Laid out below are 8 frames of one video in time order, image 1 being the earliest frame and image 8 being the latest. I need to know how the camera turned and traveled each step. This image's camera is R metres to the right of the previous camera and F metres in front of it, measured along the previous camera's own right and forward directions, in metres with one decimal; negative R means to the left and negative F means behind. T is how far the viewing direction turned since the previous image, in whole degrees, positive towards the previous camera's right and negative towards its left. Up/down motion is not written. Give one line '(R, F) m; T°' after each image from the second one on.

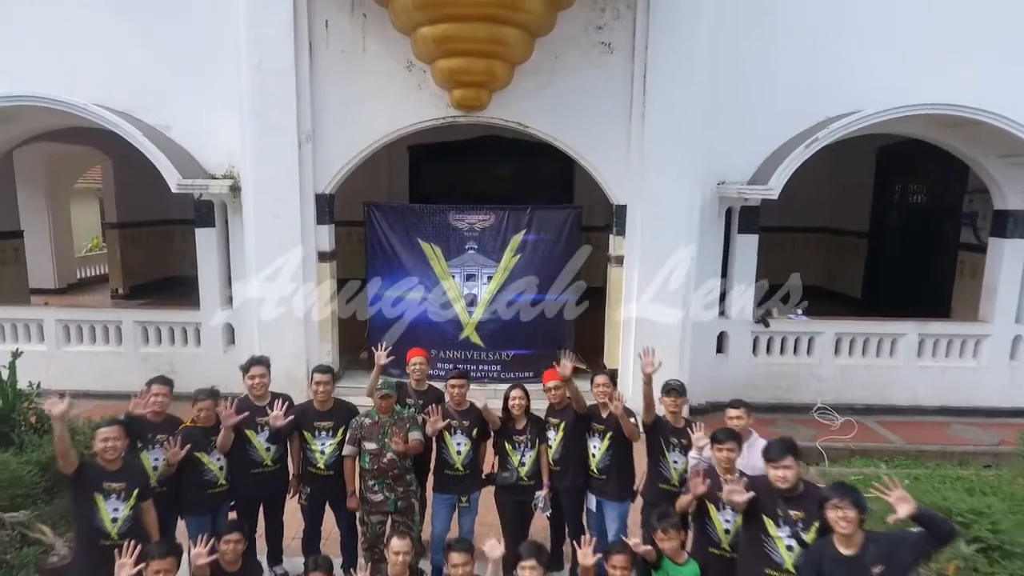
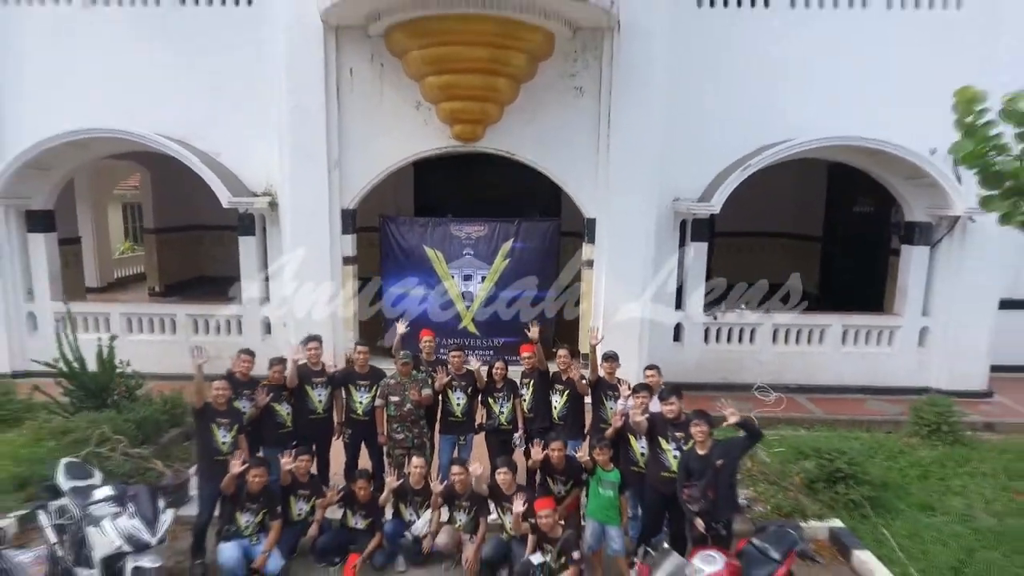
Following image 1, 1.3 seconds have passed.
(+0.1, -1.3) m; 0°
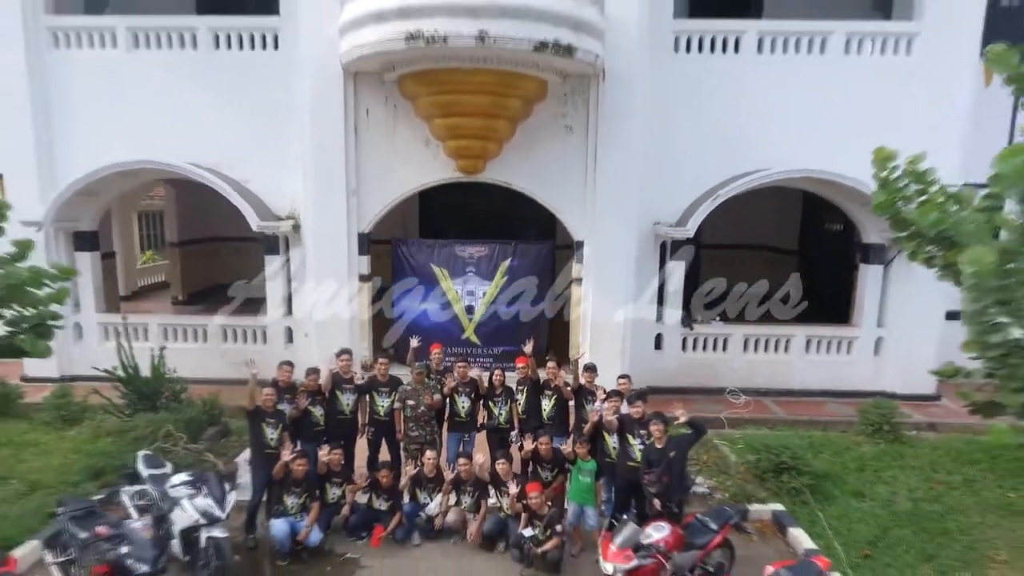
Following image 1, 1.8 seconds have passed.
(0.0, -0.9) m; 0°
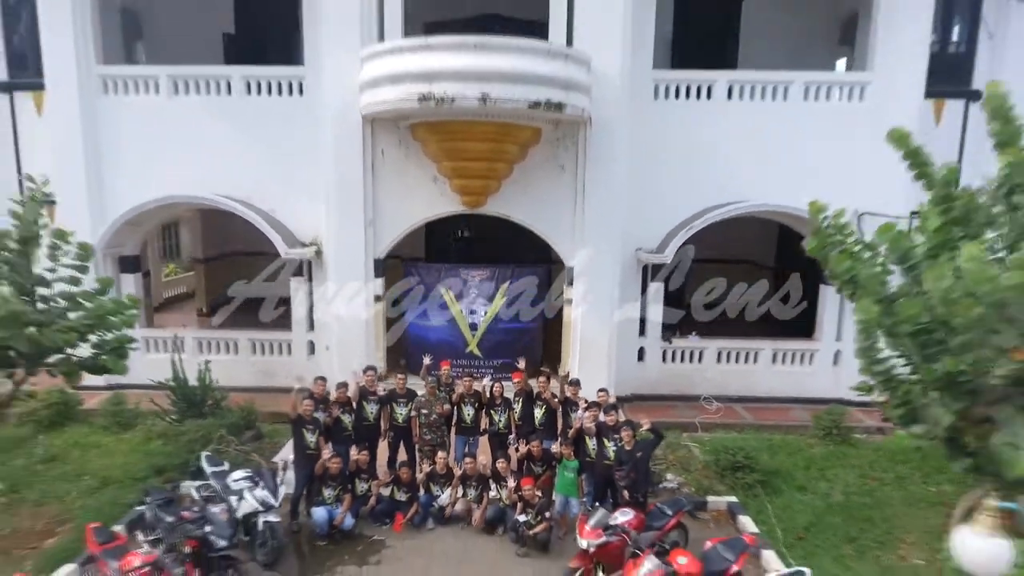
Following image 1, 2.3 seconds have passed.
(0.0, -1.1) m; 0°
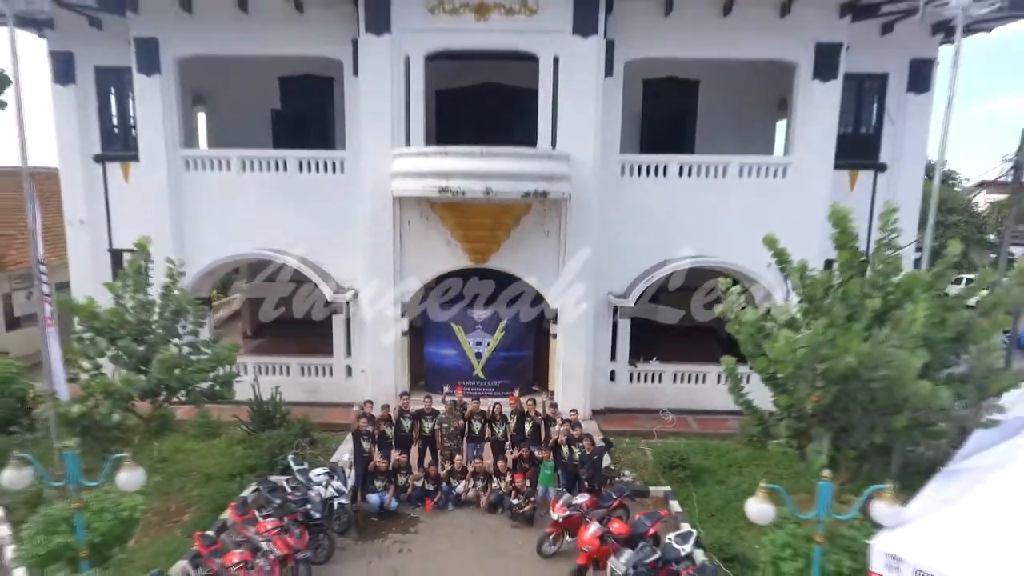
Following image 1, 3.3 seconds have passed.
(+0.1, -2.5) m; 0°
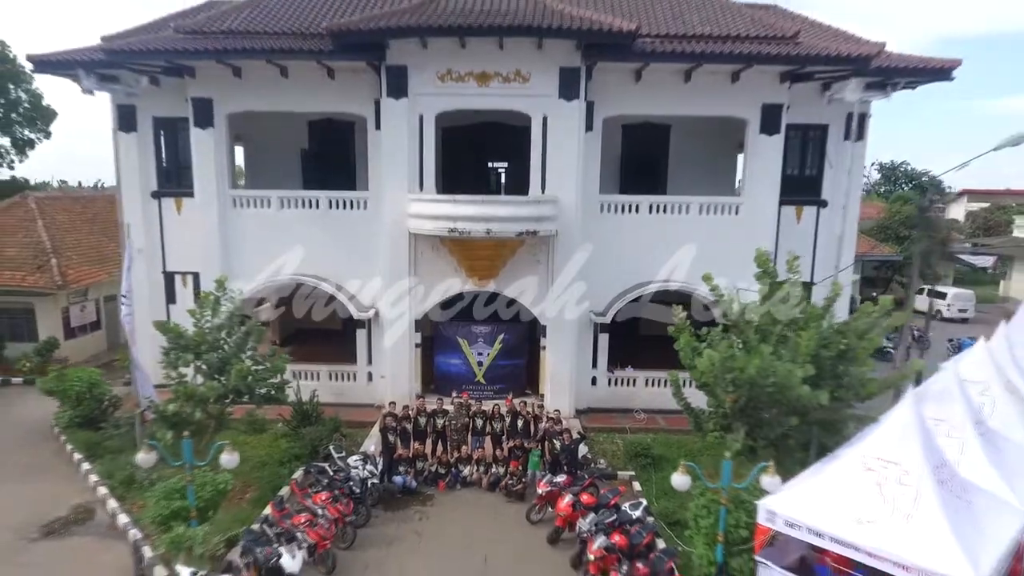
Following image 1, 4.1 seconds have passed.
(+0.1, -2.2) m; 0°
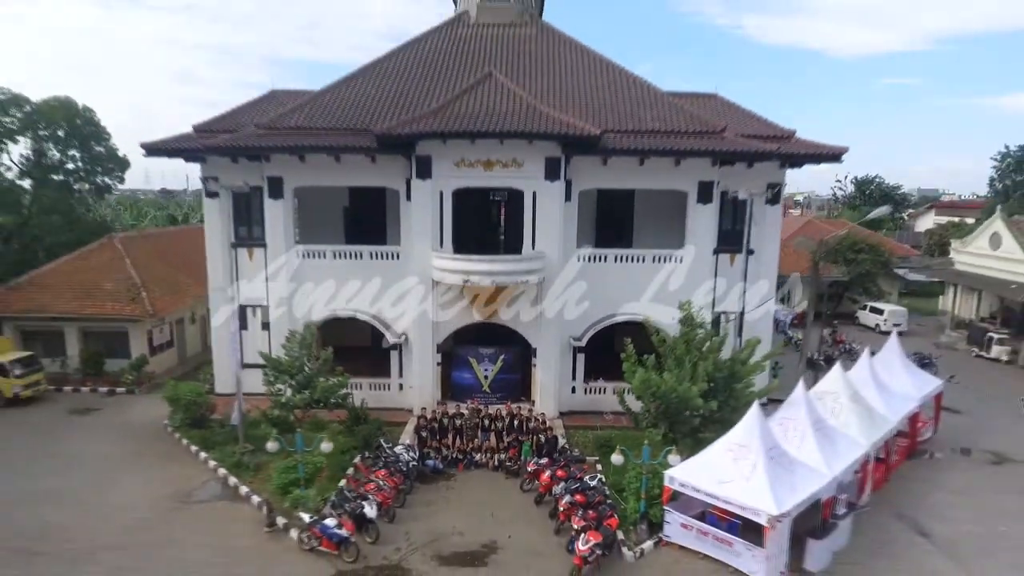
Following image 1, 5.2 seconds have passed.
(0.0, -4.4) m; 0°
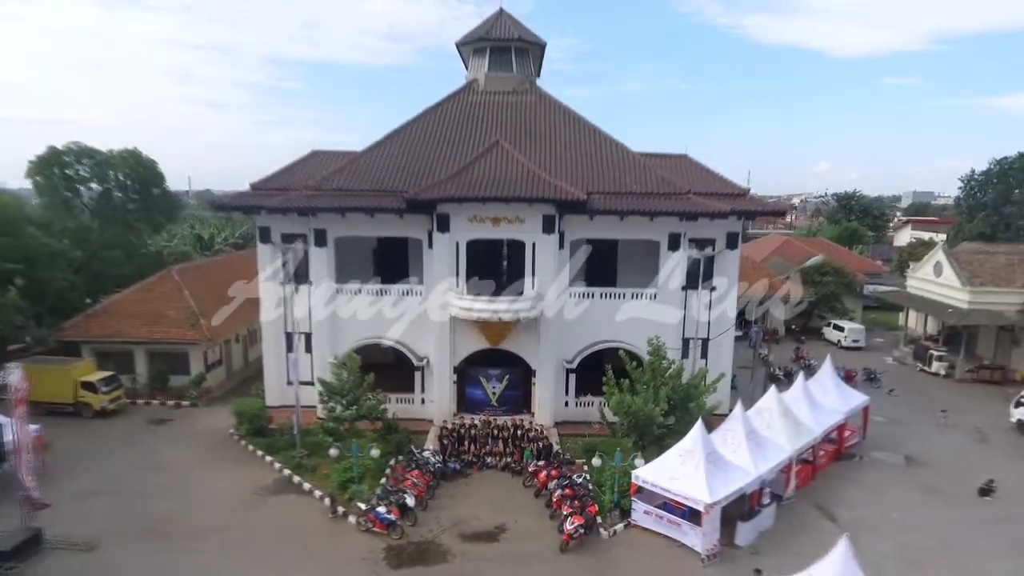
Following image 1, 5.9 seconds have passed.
(-0.1, -3.9) m; 0°
